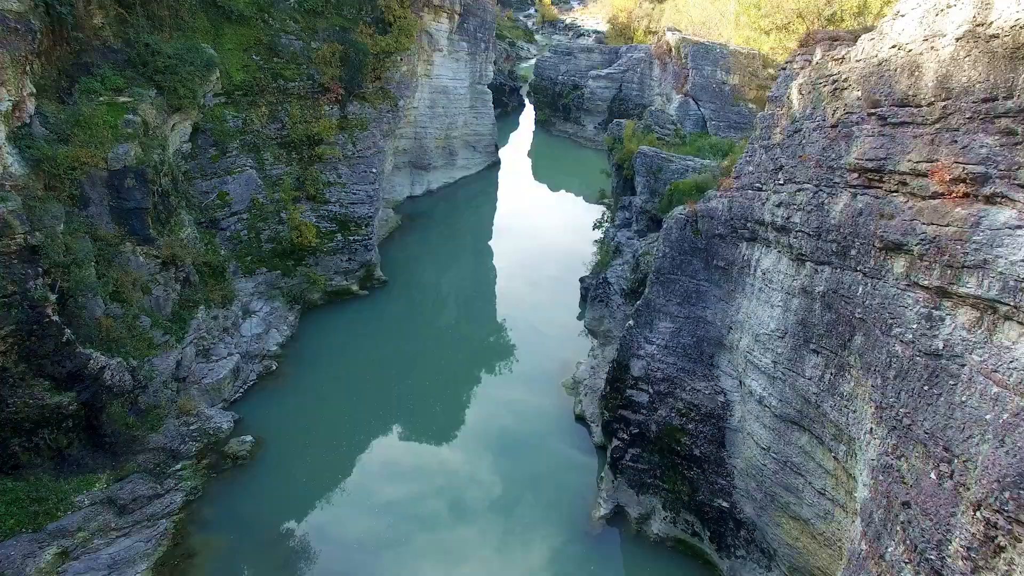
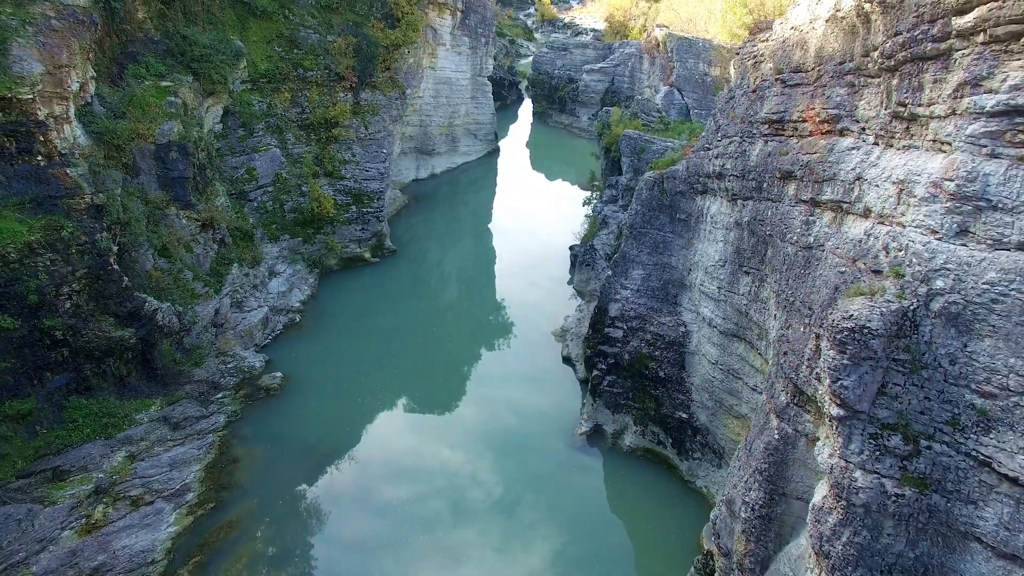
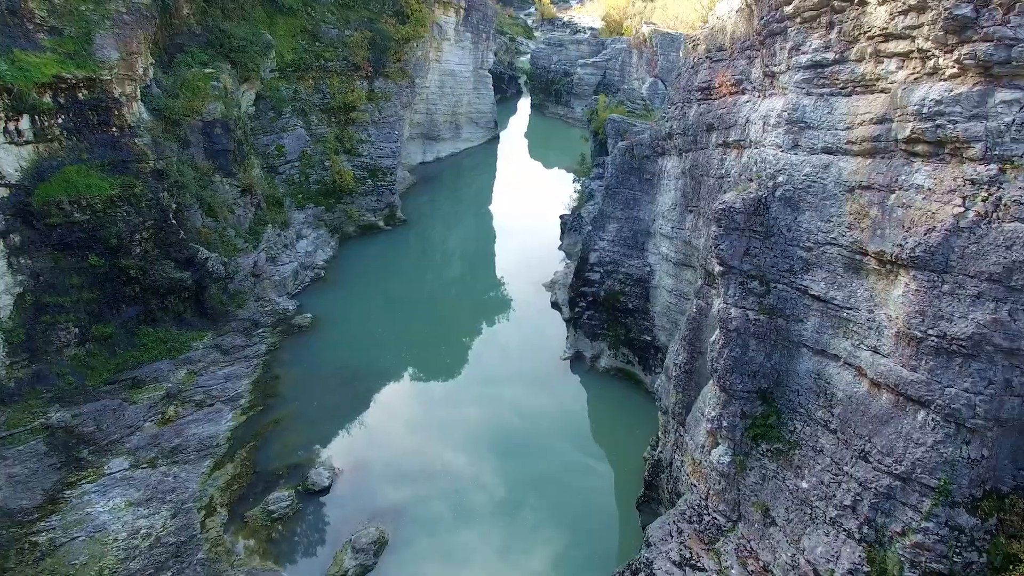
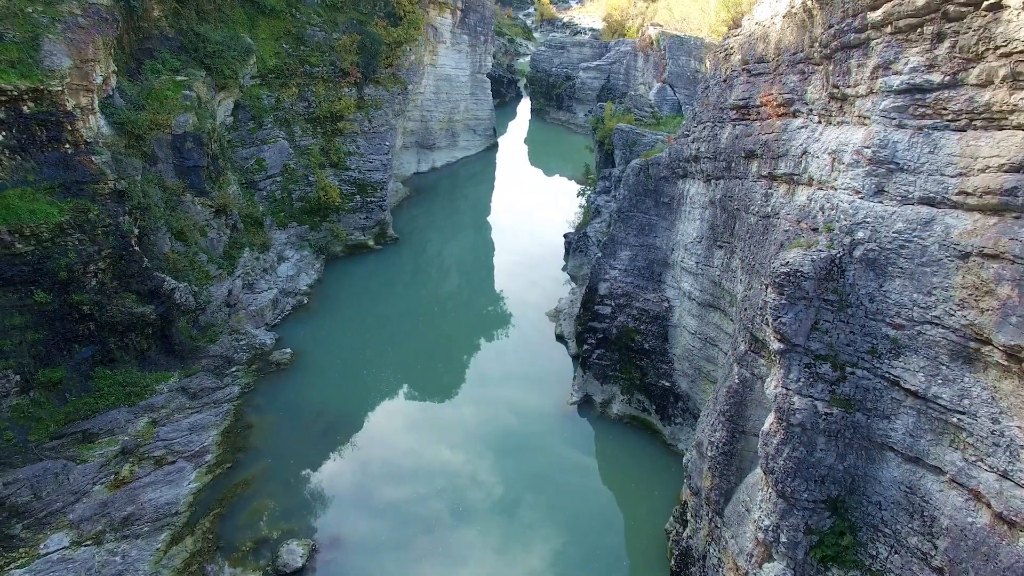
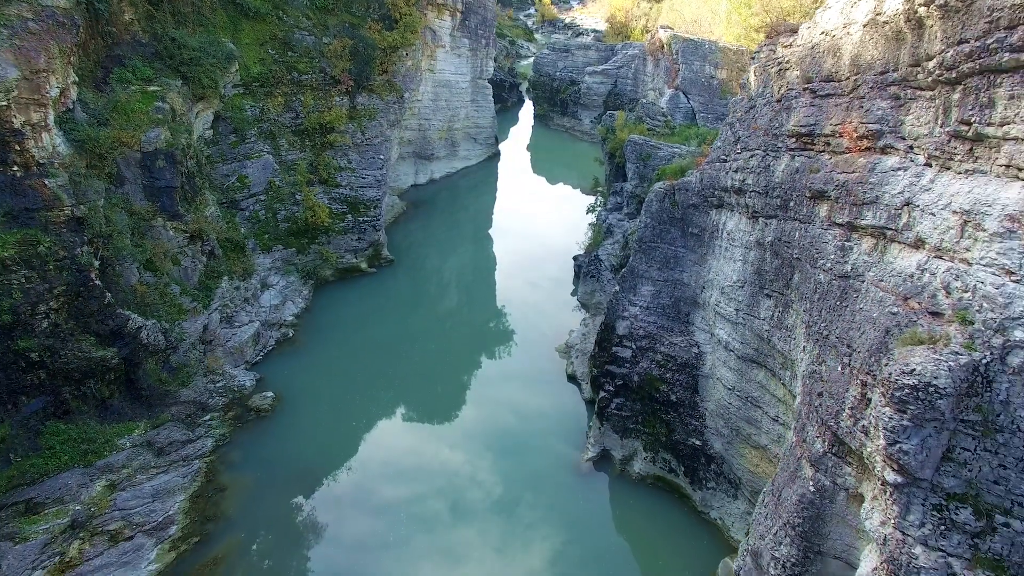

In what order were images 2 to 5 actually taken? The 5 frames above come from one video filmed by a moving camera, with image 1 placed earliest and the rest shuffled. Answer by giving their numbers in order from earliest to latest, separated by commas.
5, 2, 4, 3
